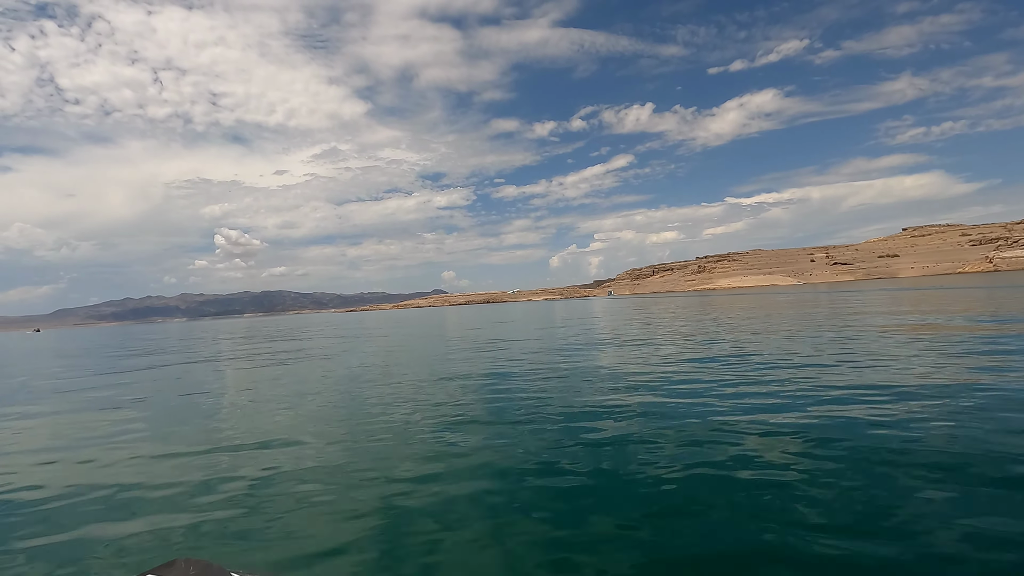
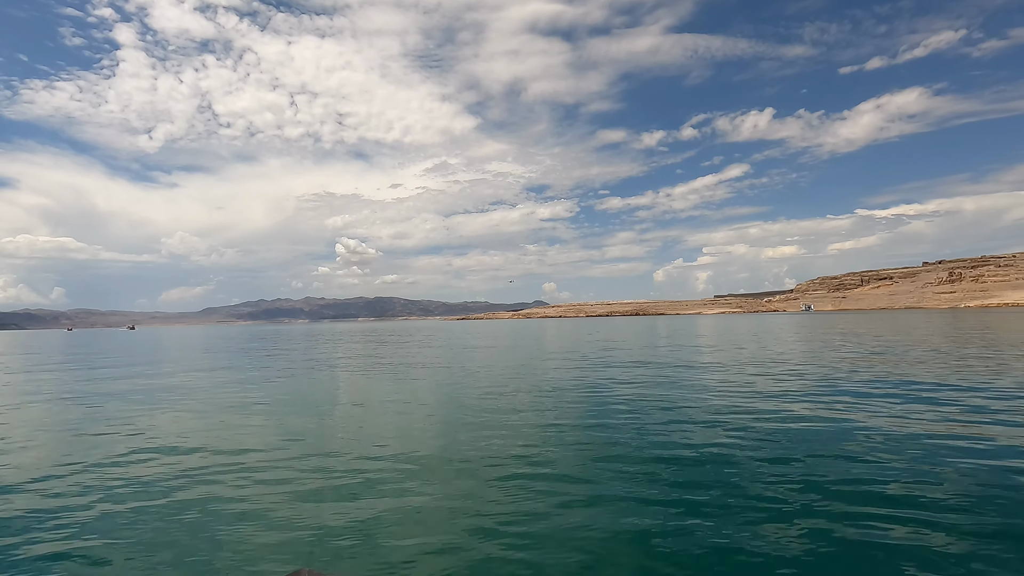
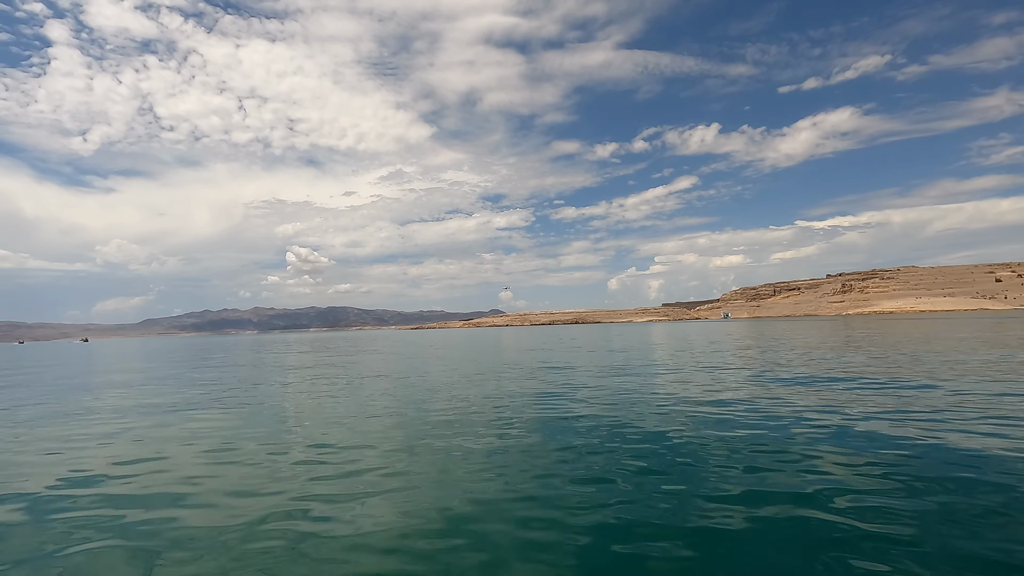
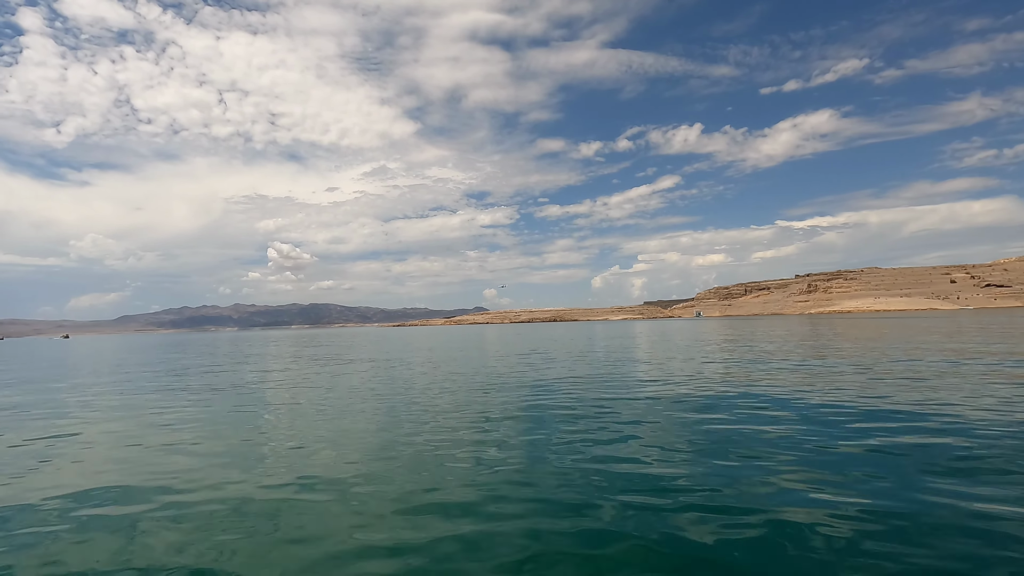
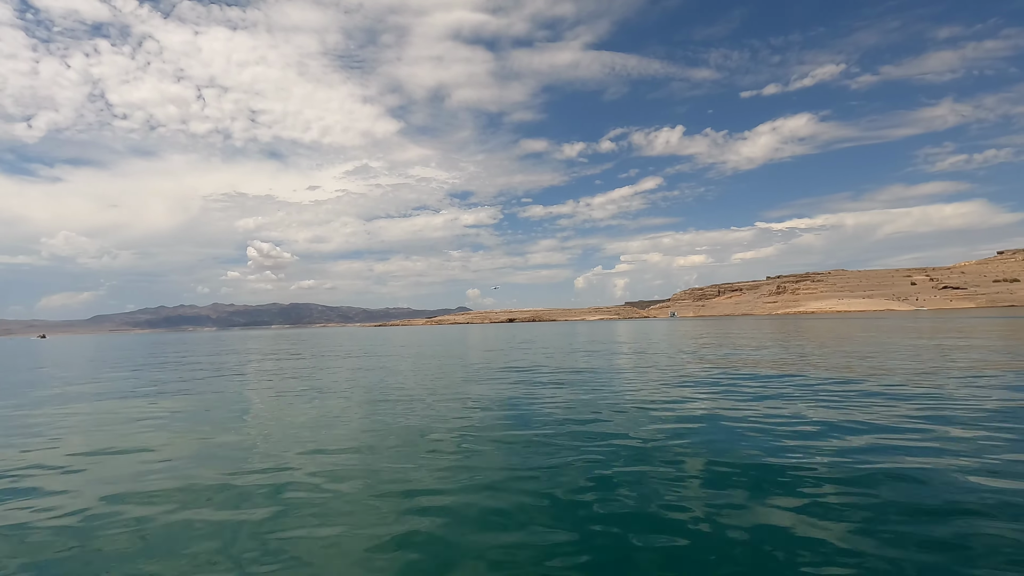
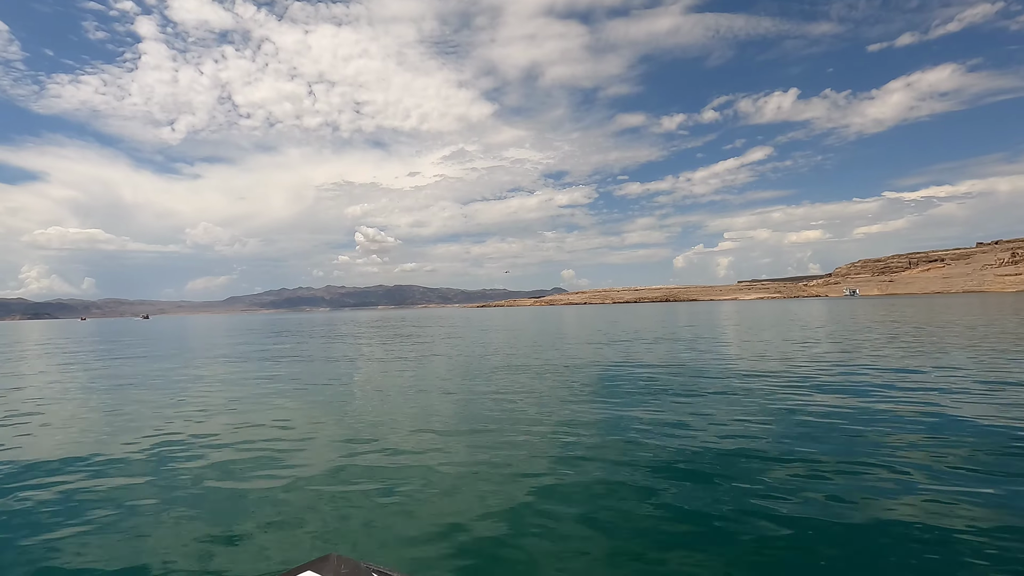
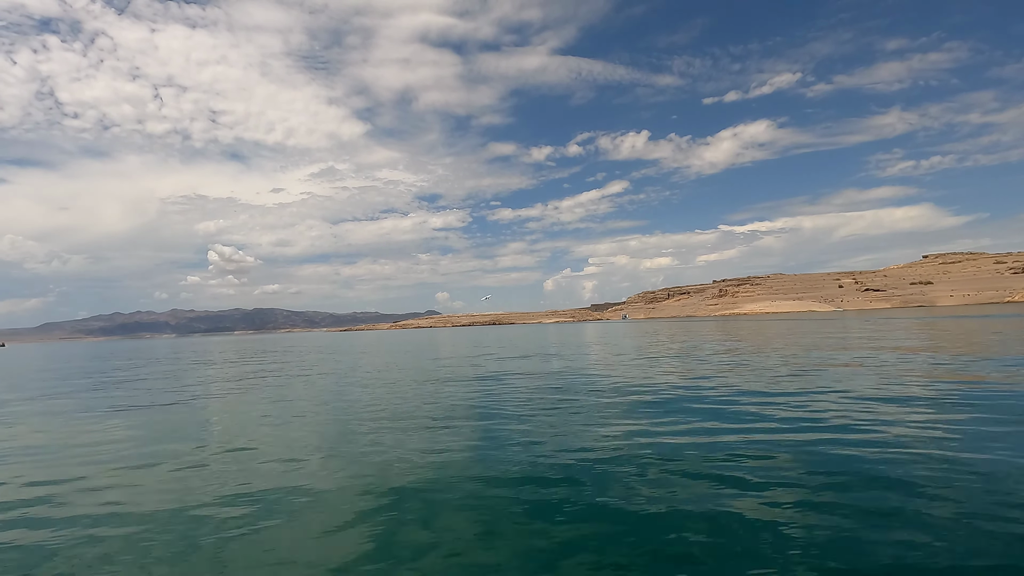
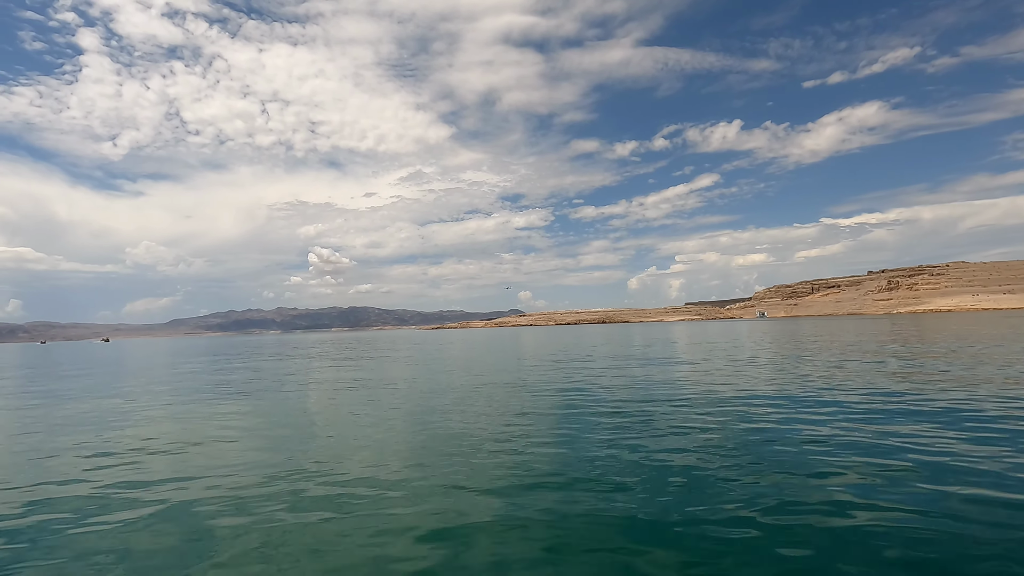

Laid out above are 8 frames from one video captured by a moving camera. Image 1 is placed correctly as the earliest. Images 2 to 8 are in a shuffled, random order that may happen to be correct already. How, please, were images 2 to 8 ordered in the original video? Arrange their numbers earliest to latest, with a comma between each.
7, 5, 4, 3, 8, 2, 6
